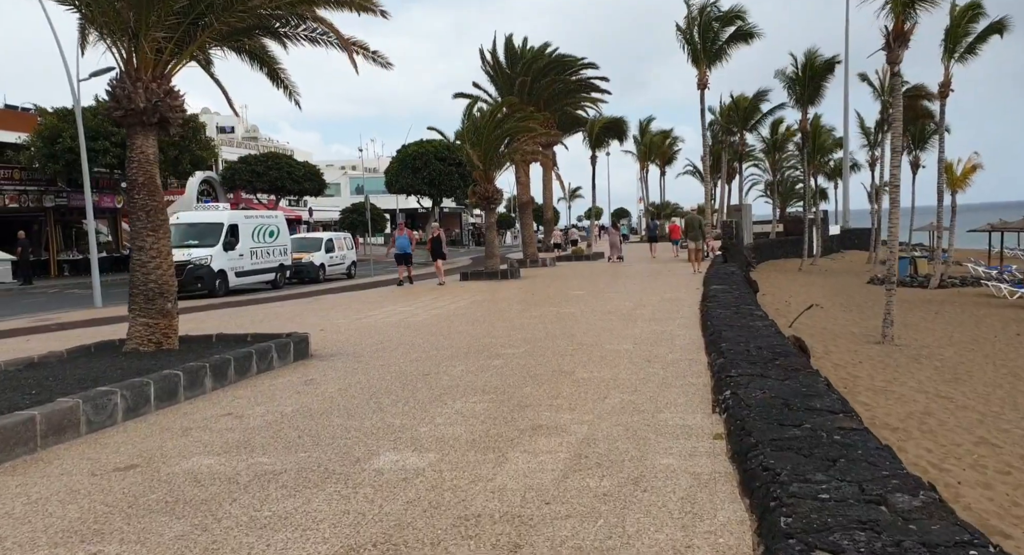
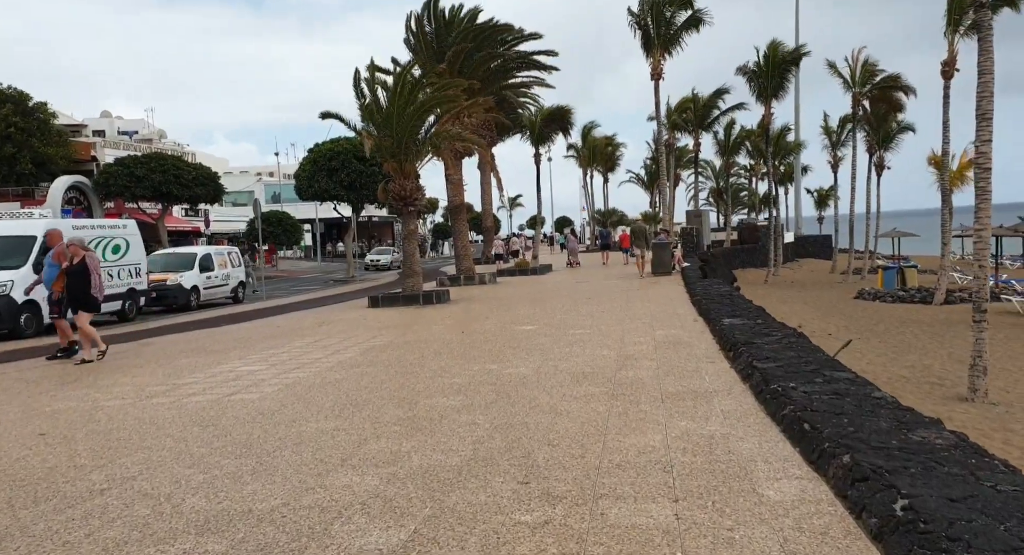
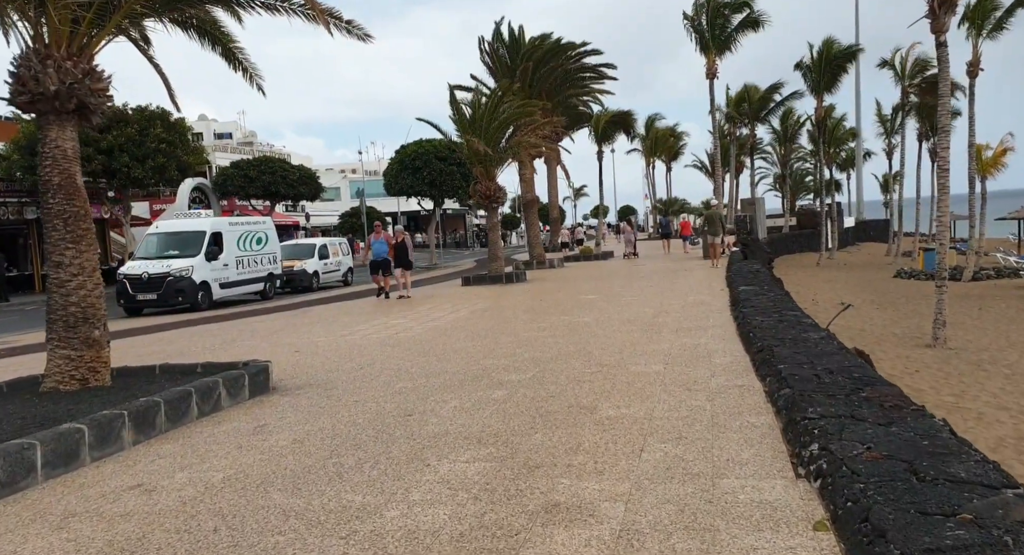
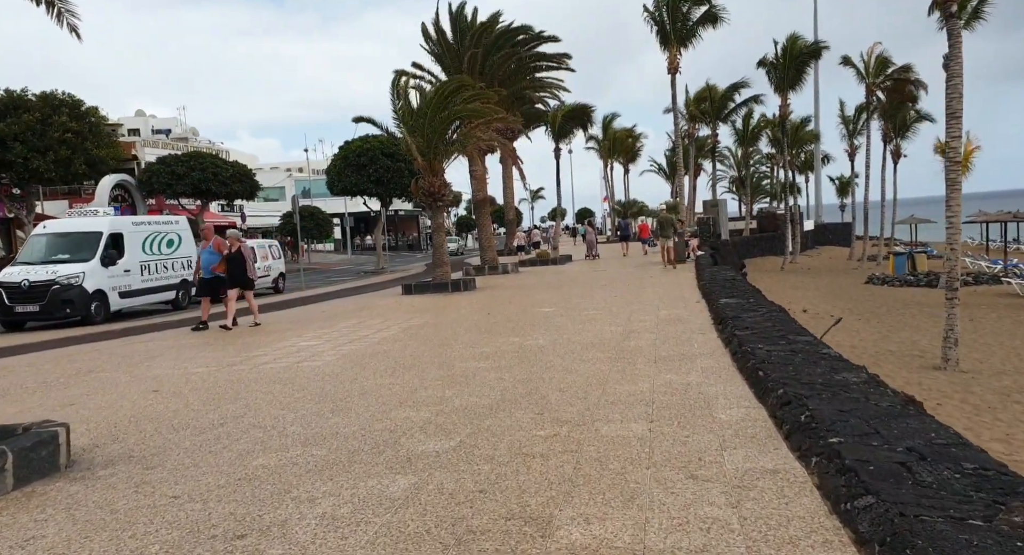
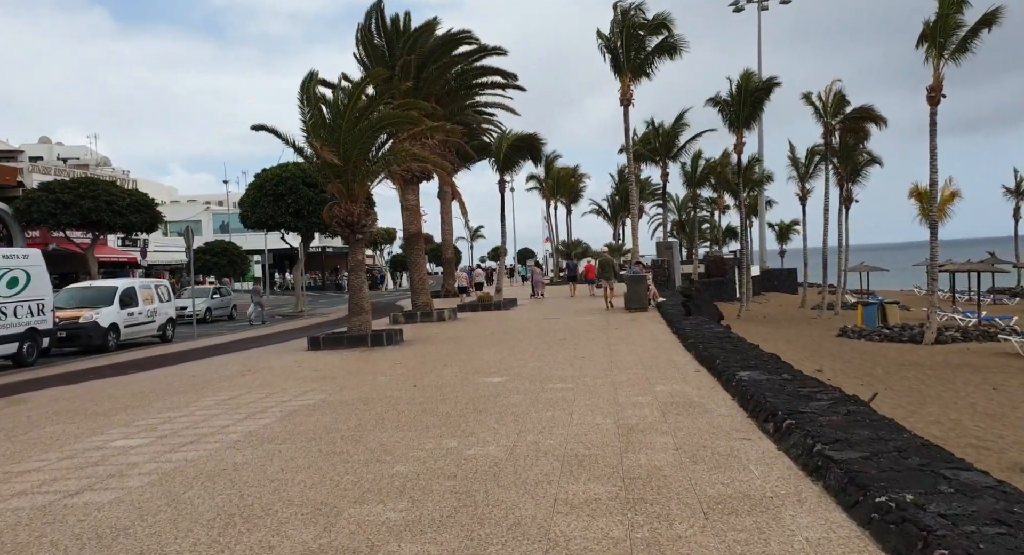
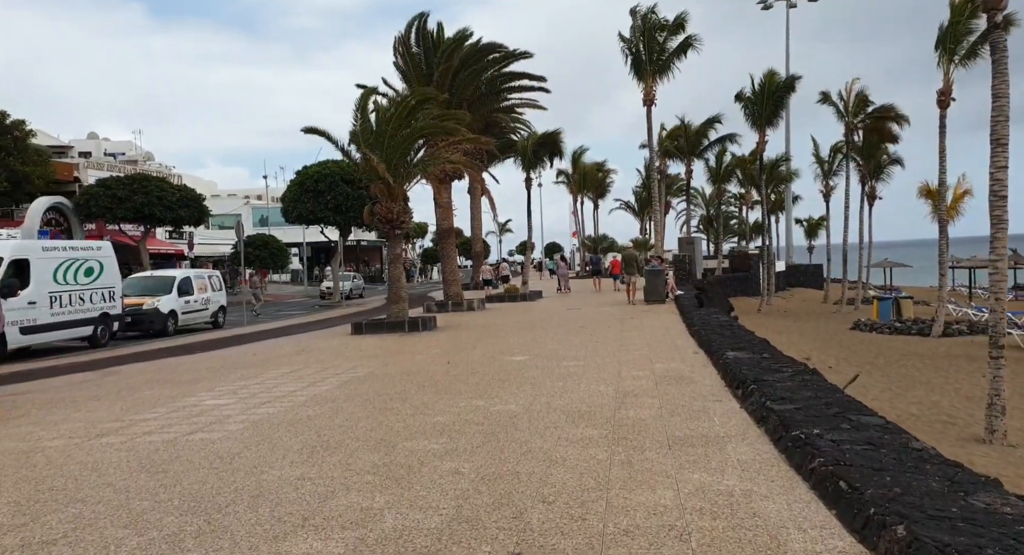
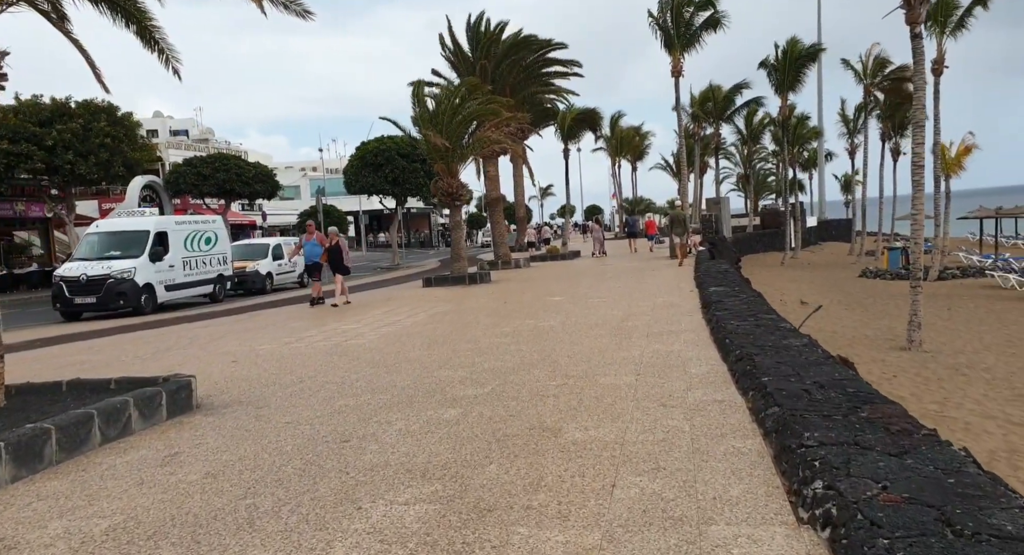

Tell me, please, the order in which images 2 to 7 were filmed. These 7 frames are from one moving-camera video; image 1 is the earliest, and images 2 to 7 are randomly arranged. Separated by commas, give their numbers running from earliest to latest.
3, 7, 4, 2, 6, 5
